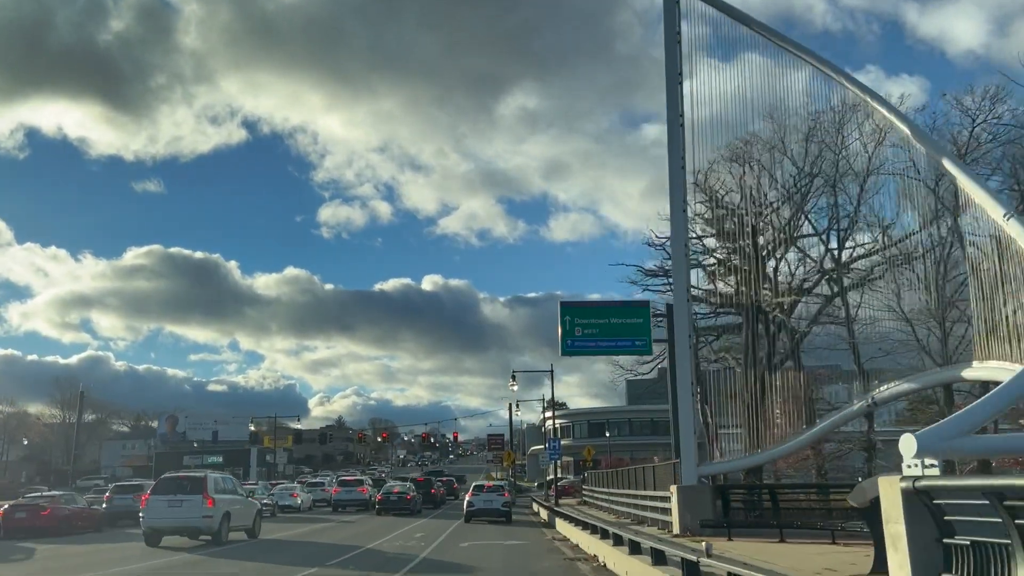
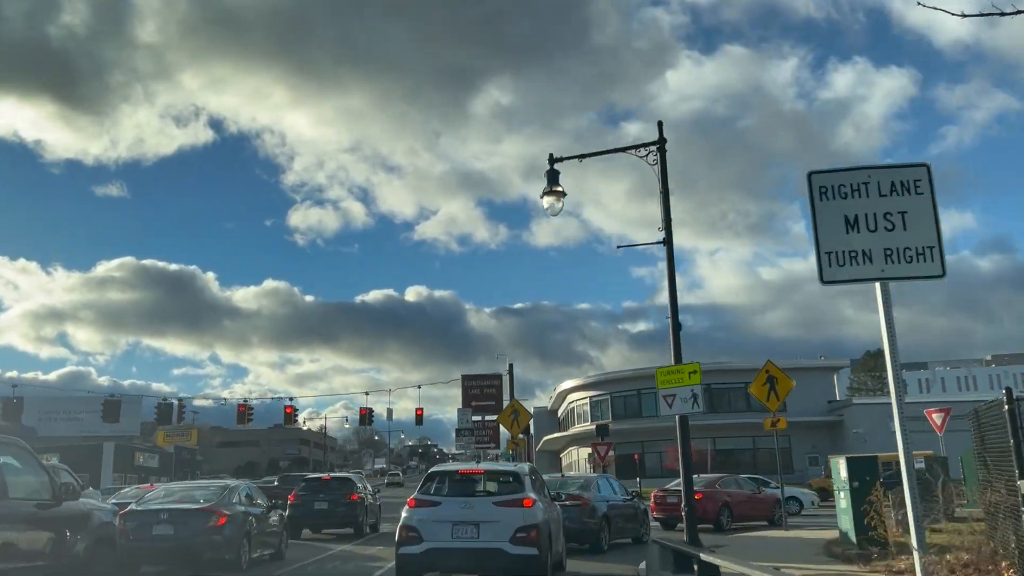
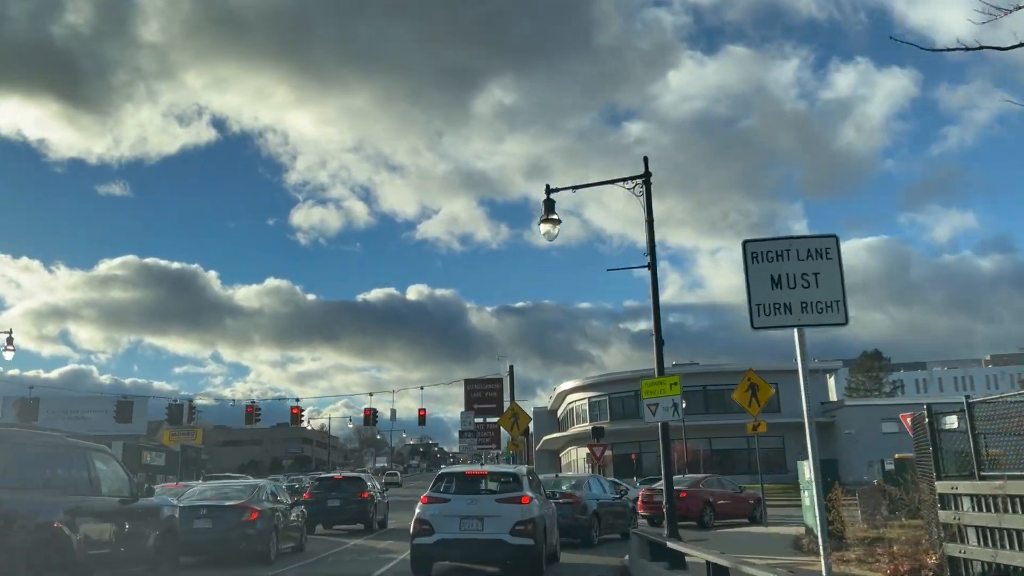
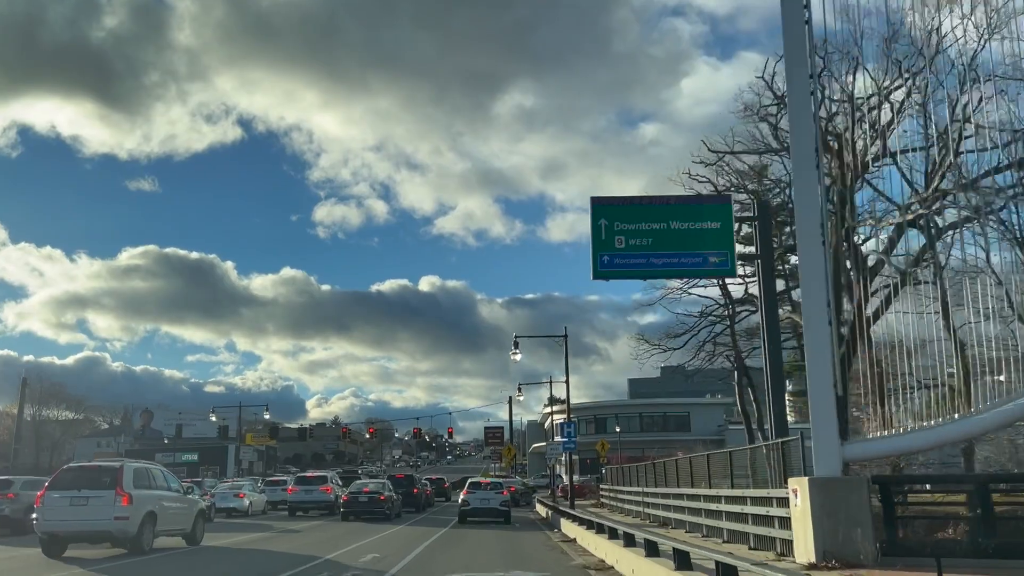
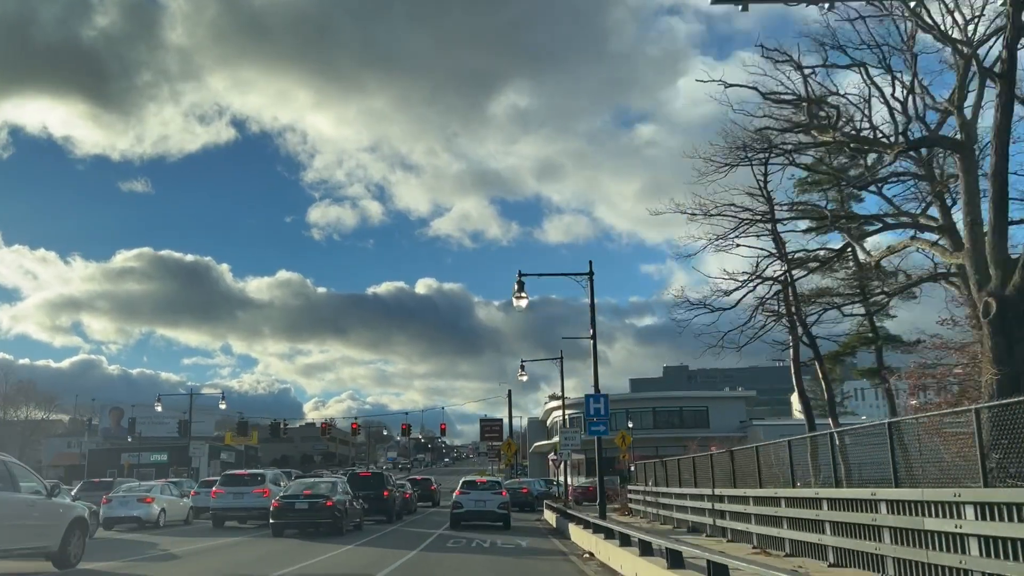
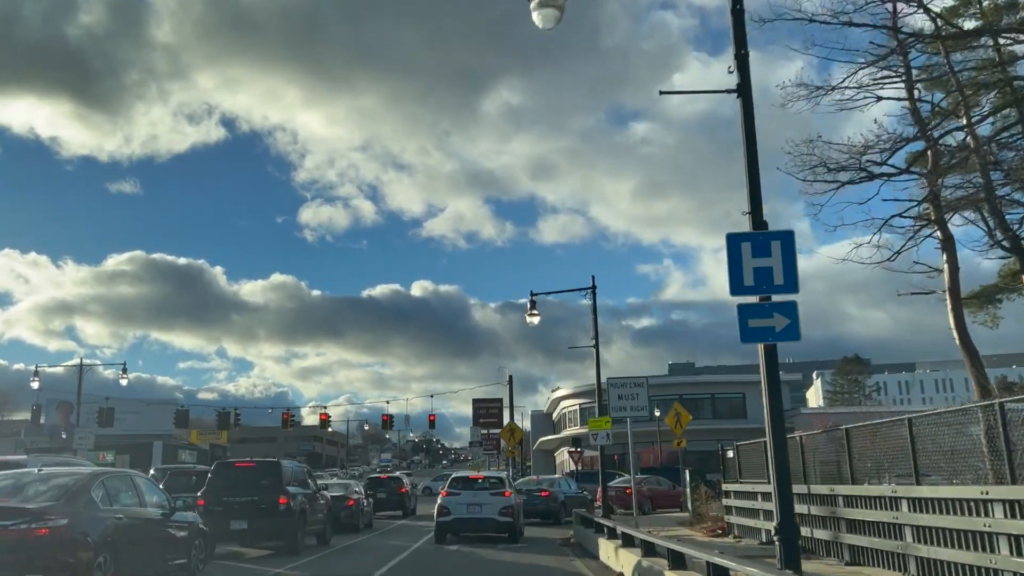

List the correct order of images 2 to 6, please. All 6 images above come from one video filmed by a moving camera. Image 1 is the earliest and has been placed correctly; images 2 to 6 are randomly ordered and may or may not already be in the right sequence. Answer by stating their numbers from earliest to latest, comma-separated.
4, 5, 6, 3, 2
